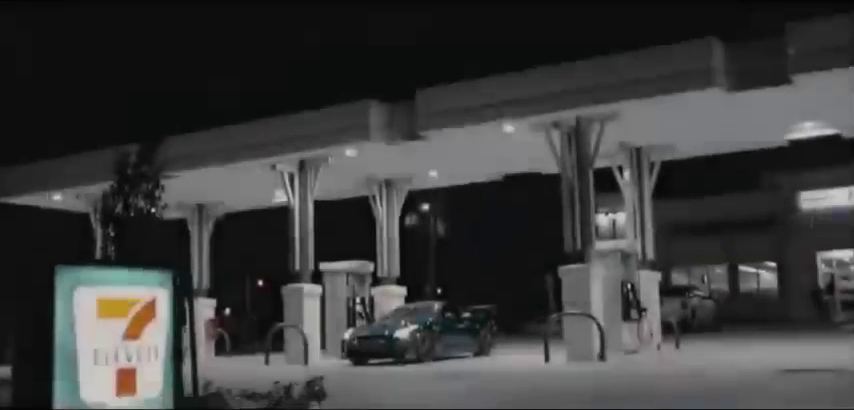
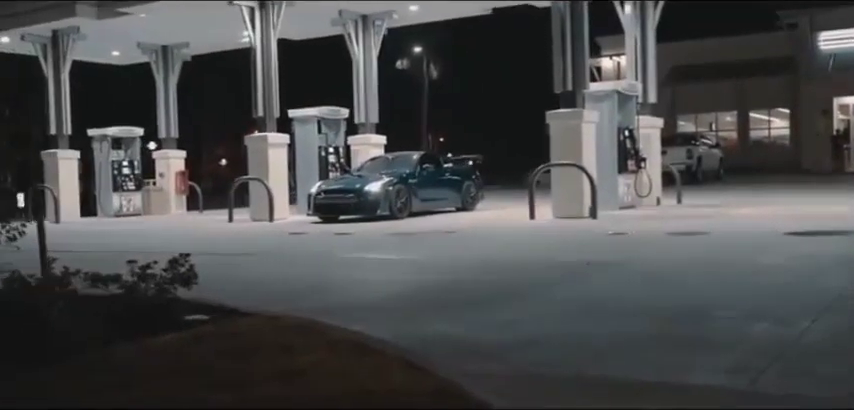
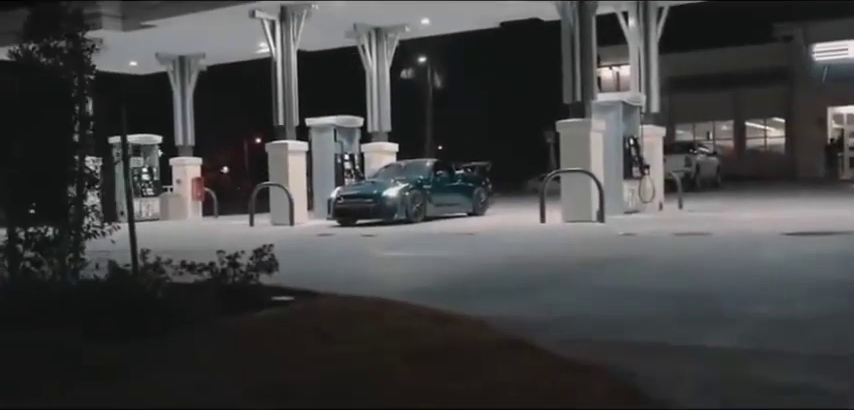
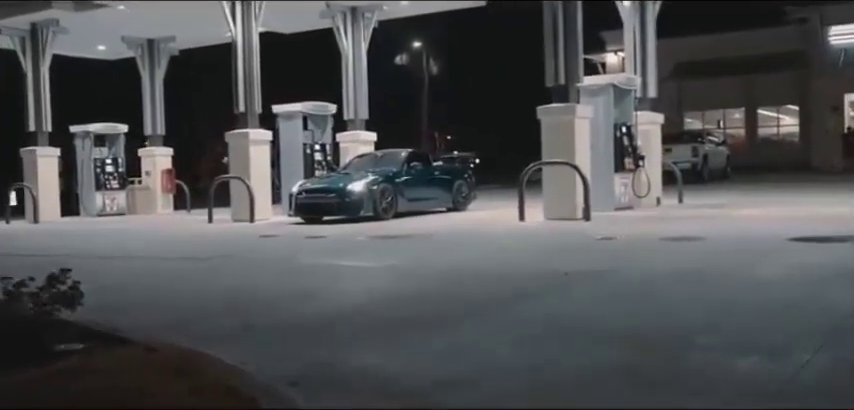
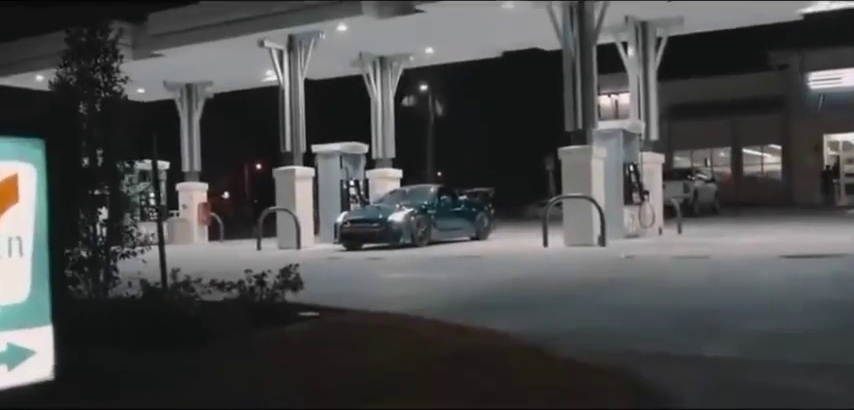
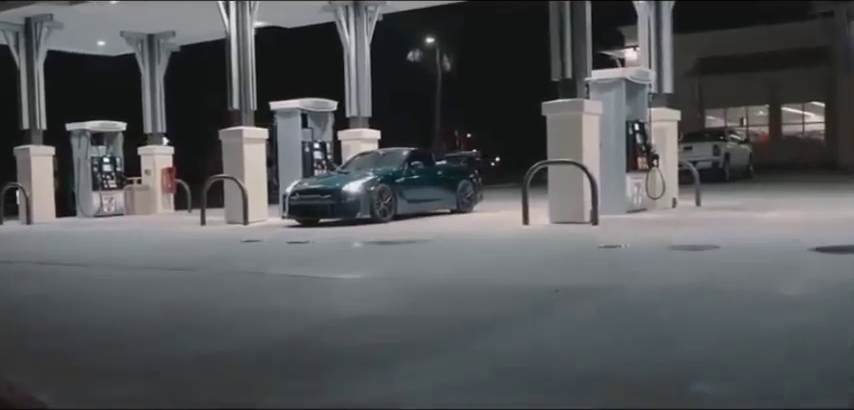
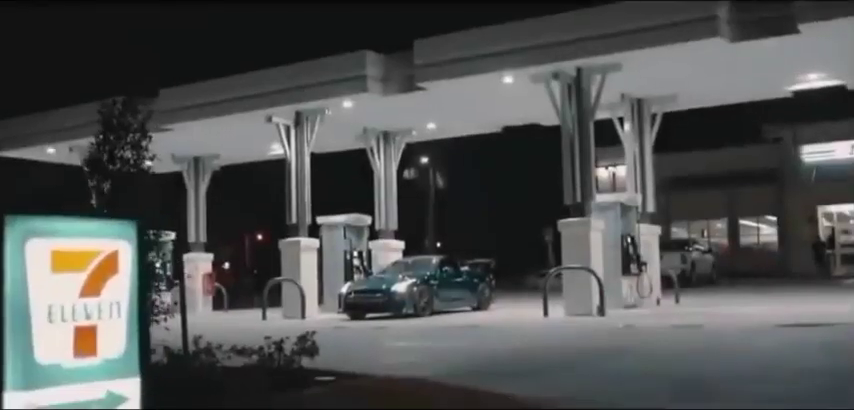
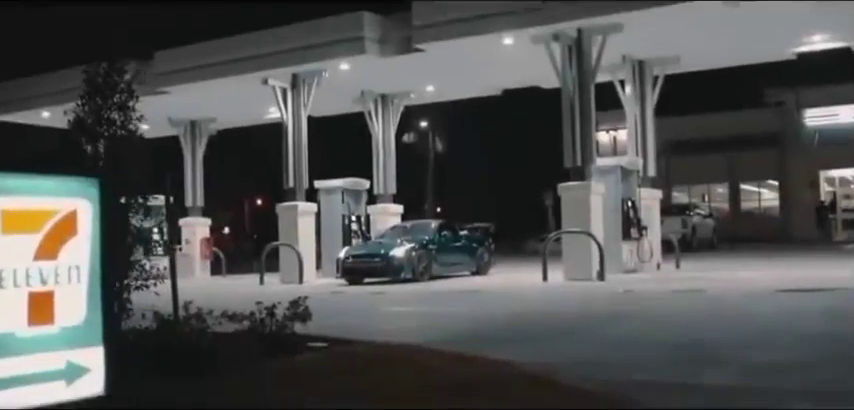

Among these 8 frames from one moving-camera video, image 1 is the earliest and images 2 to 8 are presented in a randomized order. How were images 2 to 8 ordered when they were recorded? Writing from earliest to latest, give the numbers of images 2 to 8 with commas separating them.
7, 8, 5, 3, 2, 4, 6
